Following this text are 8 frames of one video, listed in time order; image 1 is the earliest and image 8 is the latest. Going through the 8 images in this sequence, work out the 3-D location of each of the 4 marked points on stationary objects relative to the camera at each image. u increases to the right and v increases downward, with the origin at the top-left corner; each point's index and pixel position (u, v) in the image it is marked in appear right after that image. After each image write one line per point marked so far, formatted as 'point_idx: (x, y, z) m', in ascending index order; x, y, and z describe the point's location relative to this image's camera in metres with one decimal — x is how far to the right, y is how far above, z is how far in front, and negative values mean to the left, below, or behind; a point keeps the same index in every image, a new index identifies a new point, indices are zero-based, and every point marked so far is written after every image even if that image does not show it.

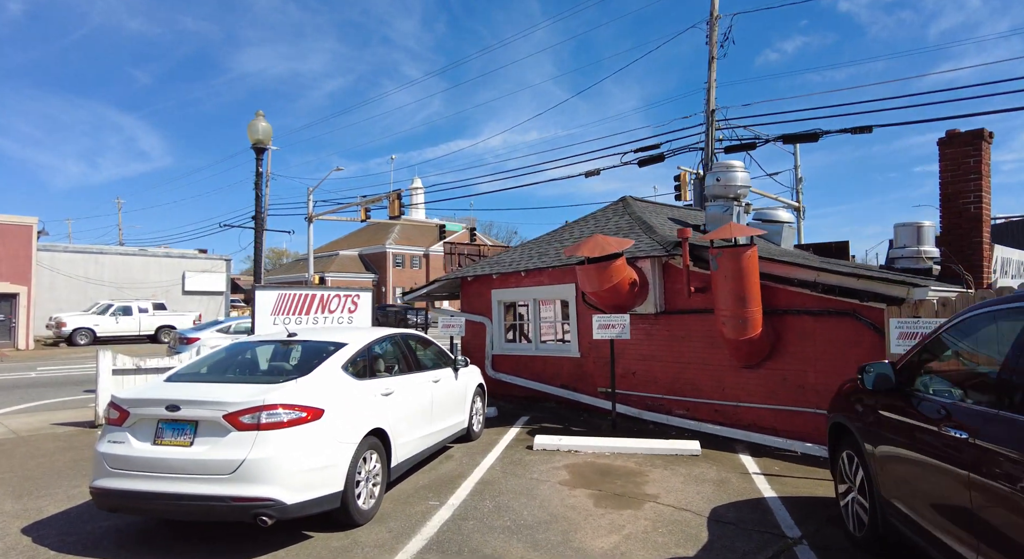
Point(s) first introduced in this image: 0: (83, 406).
0: (-8.5, -2.5, +11.6) m
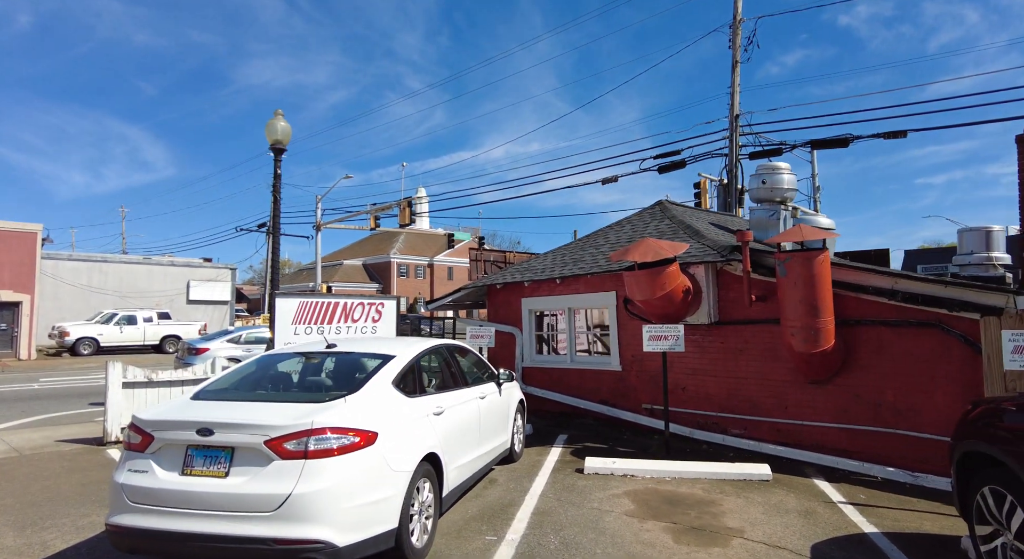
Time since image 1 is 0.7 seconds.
0: (-8.0, -2.7, +10.9) m
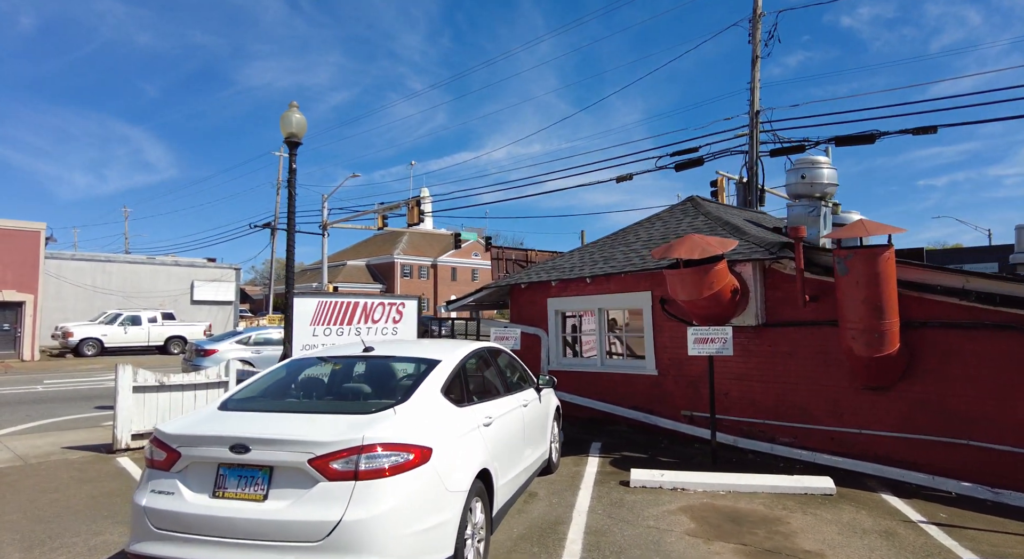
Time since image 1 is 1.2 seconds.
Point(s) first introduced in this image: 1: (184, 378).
0: (-7.5, -2.6, +10.5) m
1: (-4.8, -1.4, +8.6) m
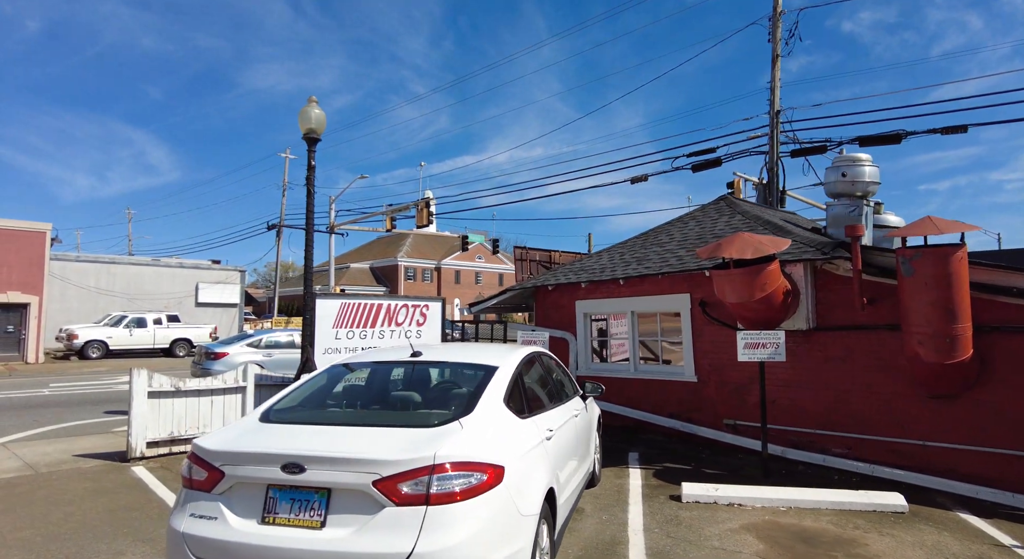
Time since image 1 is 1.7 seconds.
0: (-7.1, -2.6, +10.1) m
1: (-4.4, -1.5, +8.2) m
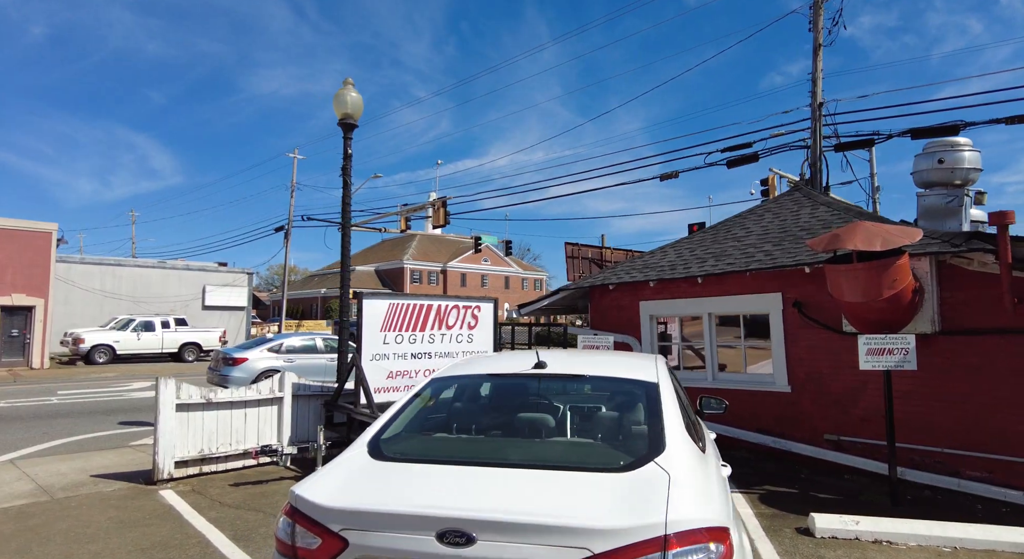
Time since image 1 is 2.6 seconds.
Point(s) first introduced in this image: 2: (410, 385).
0: (-6.2, -2.6, +9.2) m
1: (-3.5, -1.4, +7.3) m
2: (-1.4, -1.4, +7.9) m
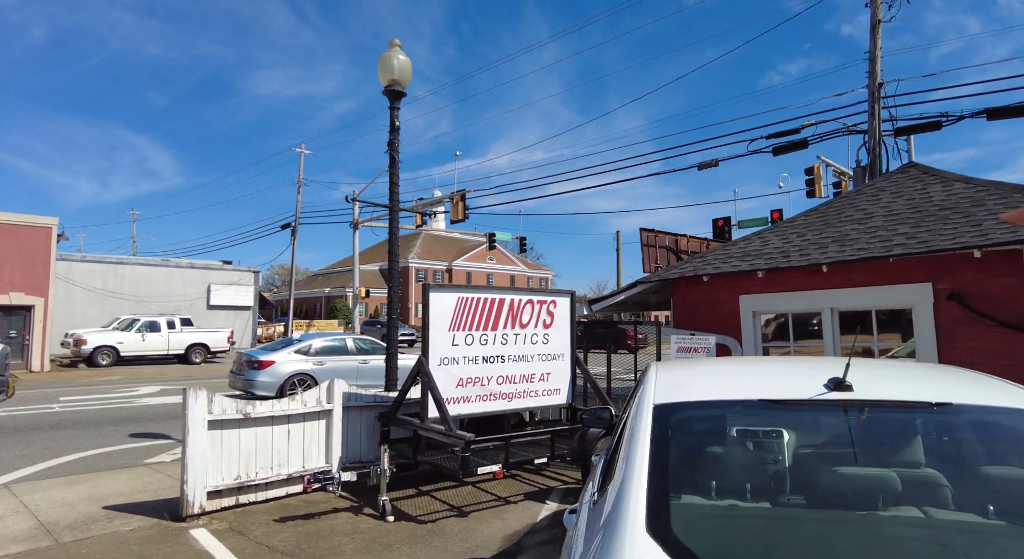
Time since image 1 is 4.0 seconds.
0: (-5.1, -2.5, +7.9) m
1: (-2.5, -1.3, +6.0) m
2: (-0.3, -1.3, +6.6) m
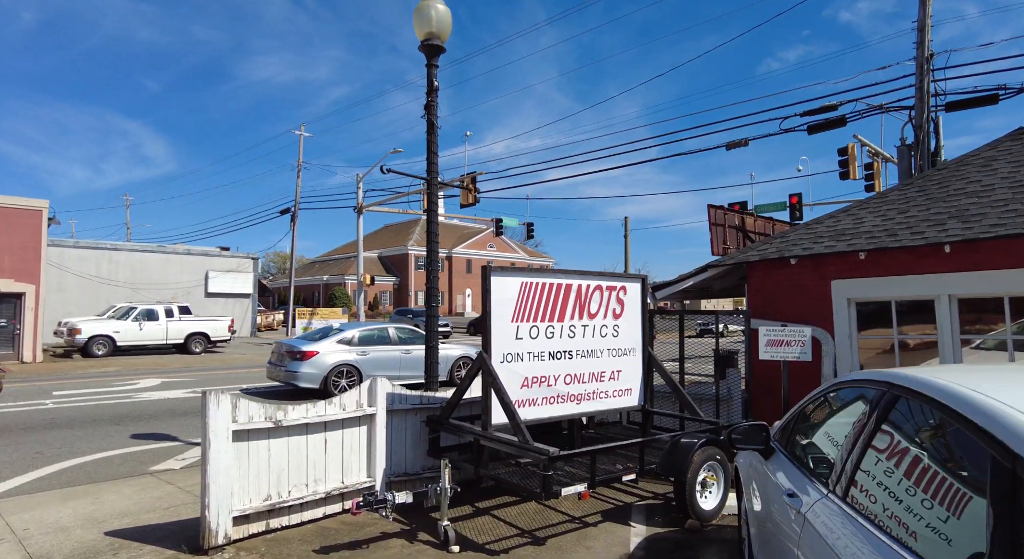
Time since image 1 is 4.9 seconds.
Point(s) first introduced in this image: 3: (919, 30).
0: (-4.4, -2.3, +7.0) m
1: (-1.7, -1.1, +5.1) m
2: (+0.4, -1.1, +5.6) m
3: (+10.7, +6.6, +15.4) m
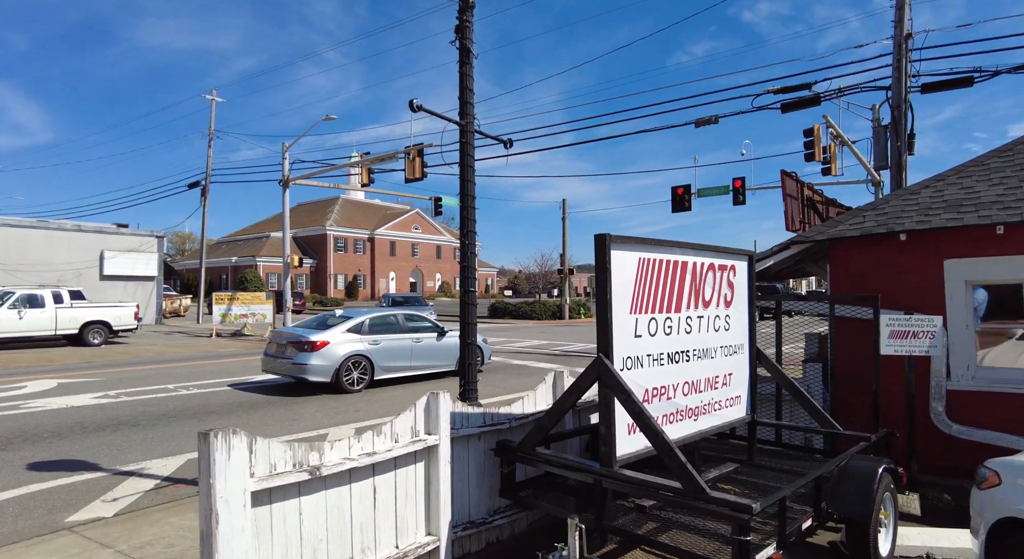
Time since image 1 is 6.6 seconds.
0: (-3.8, -2.1, +4.9) m
1: (-0.9, -1.0, +3.3) m
2: (+1.1, -1.0, +4.2) m
3: (+10.1, +7.0, +15.1) m
